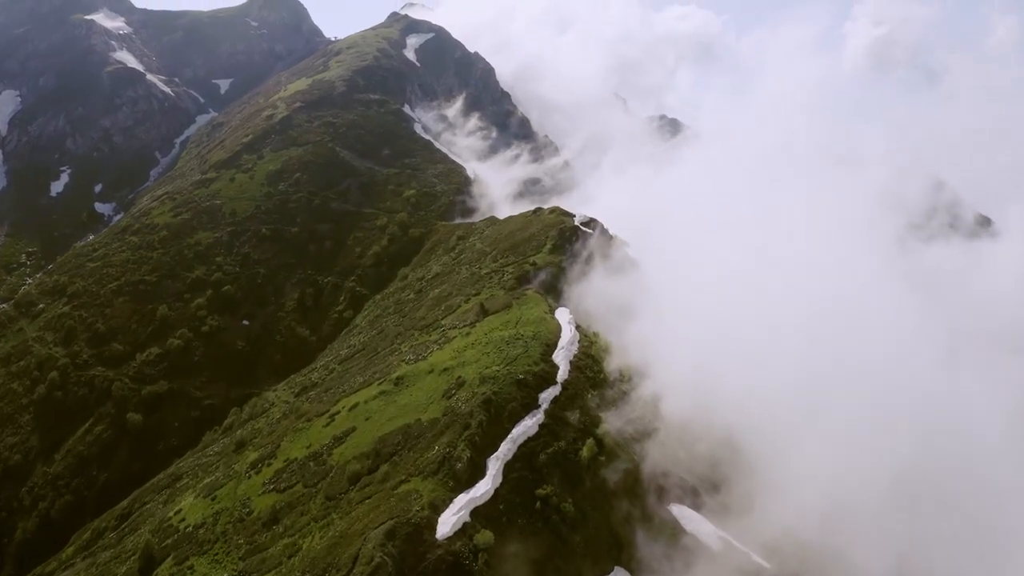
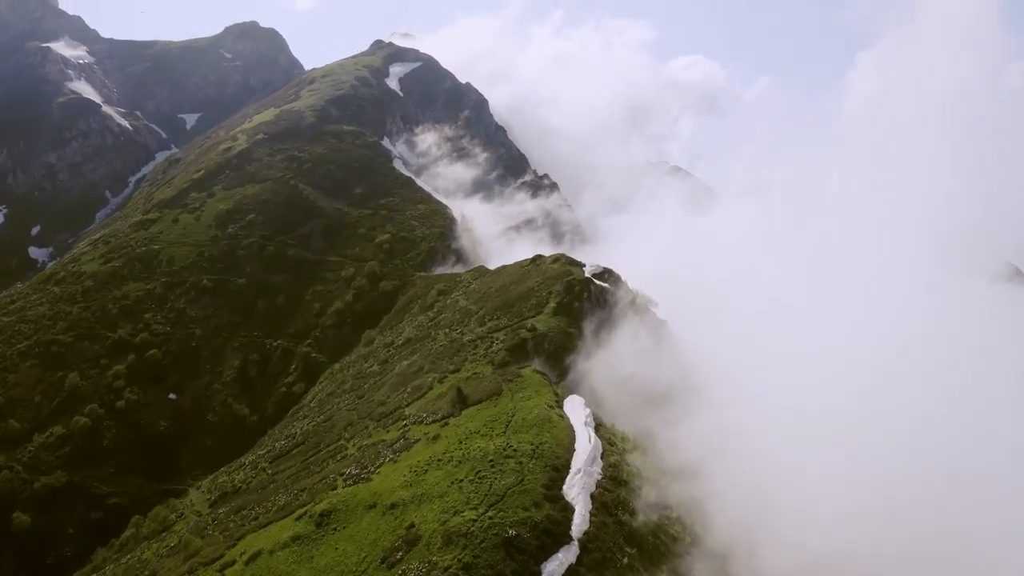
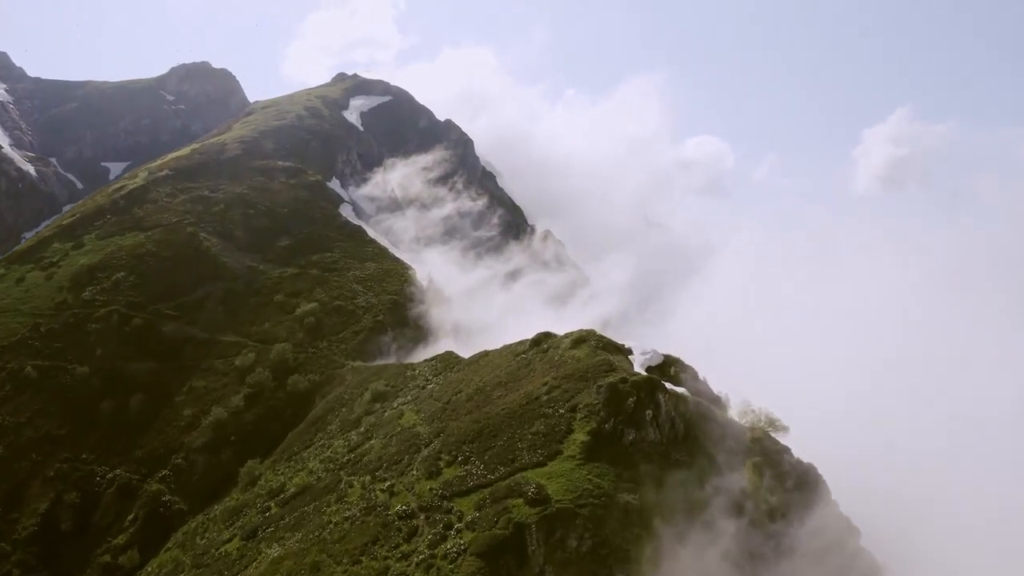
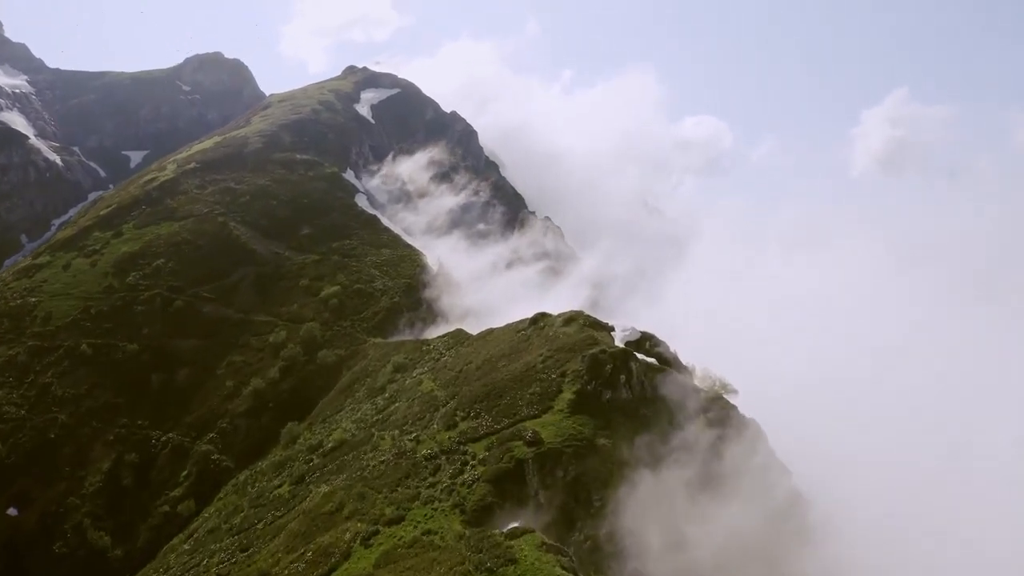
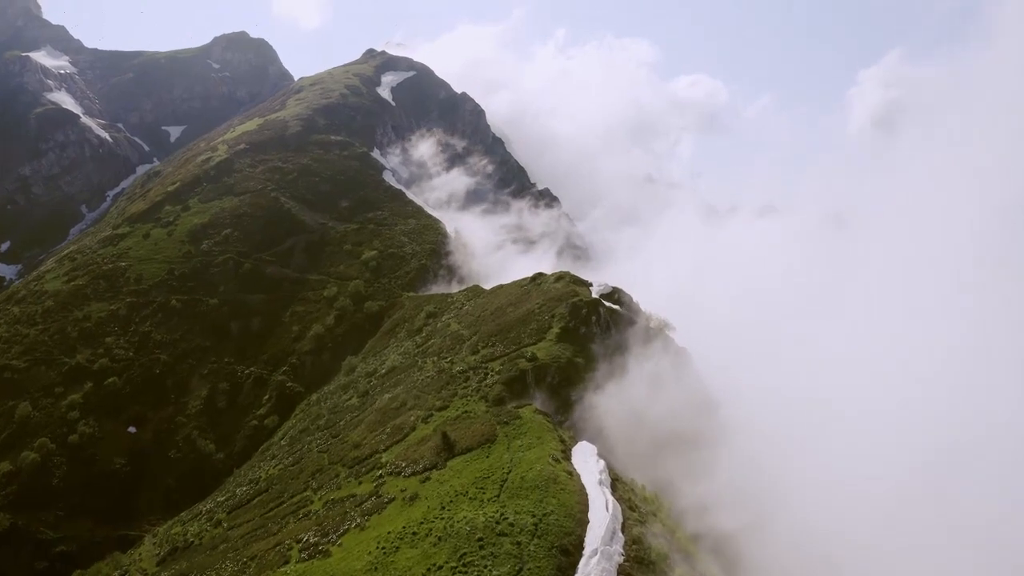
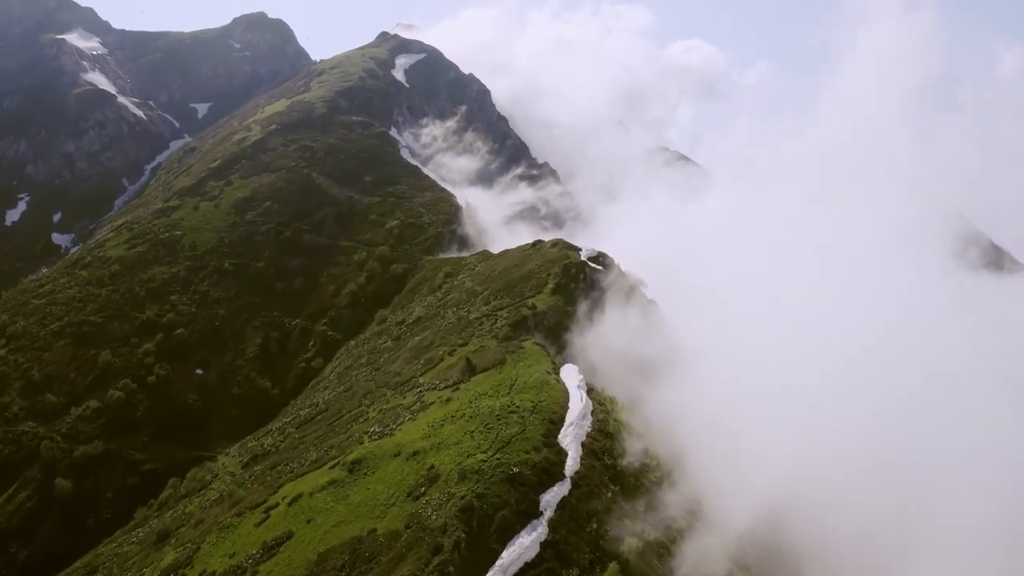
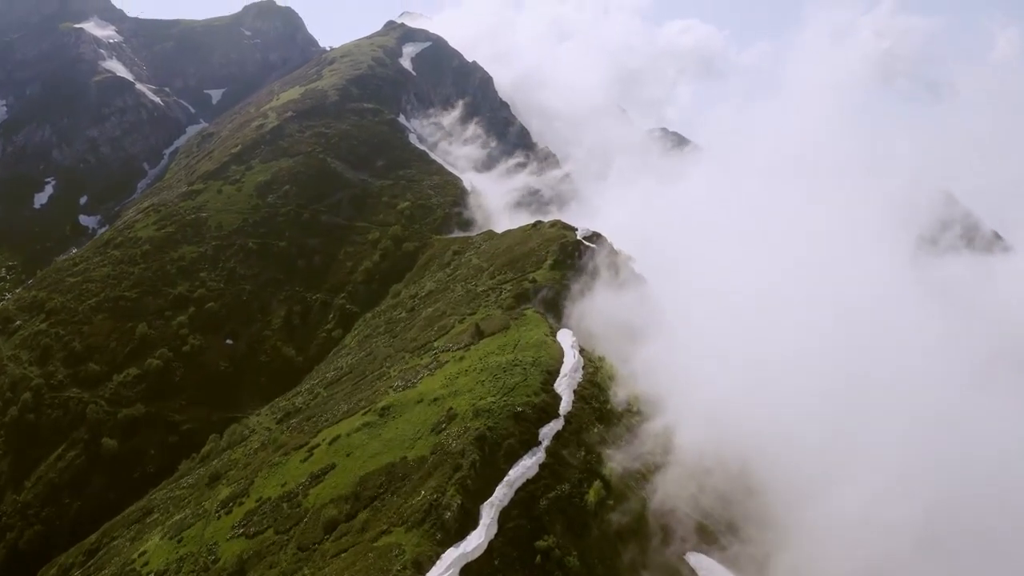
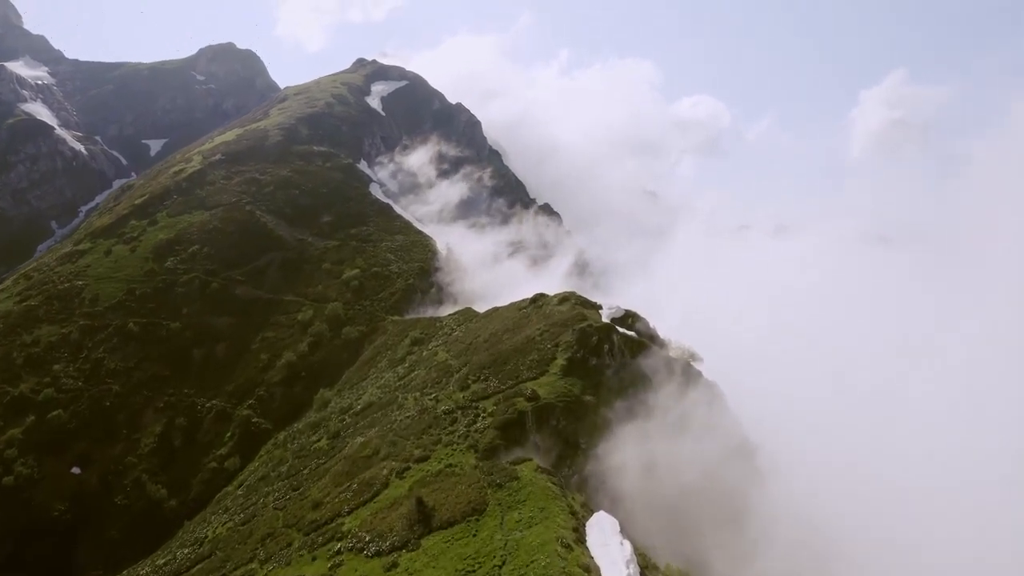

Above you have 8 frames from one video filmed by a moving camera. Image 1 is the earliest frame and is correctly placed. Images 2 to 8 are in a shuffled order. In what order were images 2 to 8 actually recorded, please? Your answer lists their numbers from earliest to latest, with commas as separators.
7, 6, 2, 5, 8, 4, 3
